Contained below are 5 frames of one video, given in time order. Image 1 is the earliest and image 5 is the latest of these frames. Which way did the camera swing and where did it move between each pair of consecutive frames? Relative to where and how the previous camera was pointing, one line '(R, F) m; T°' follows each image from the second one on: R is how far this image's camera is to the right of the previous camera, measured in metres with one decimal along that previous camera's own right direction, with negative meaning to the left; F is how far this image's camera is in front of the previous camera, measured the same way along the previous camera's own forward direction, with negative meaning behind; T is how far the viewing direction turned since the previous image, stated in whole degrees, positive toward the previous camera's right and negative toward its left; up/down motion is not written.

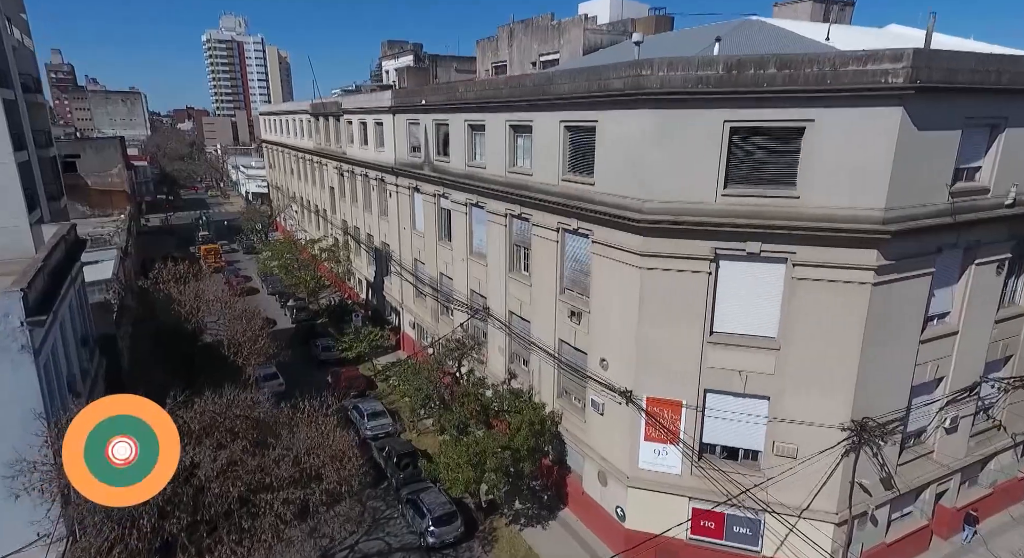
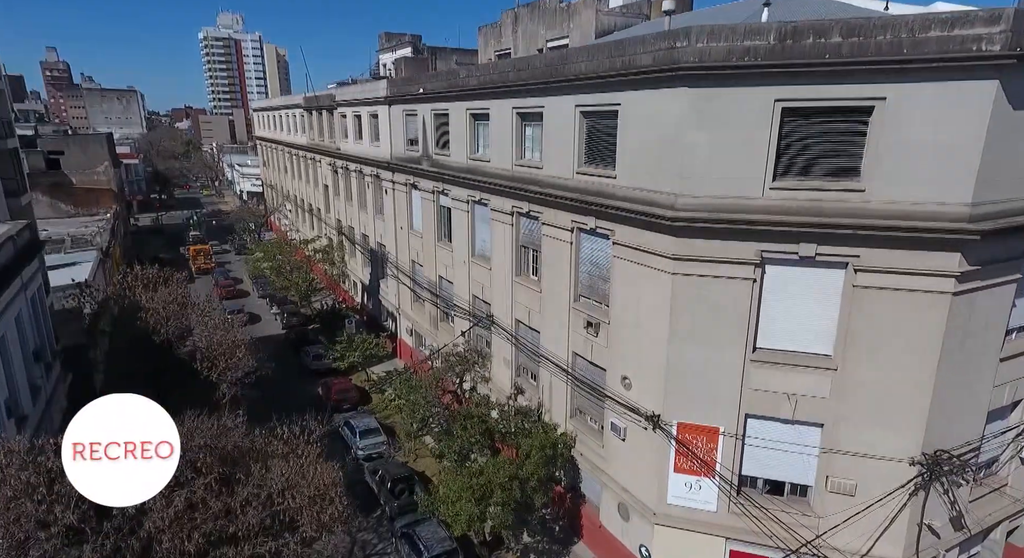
(-0.2, +2.1) m; 0°
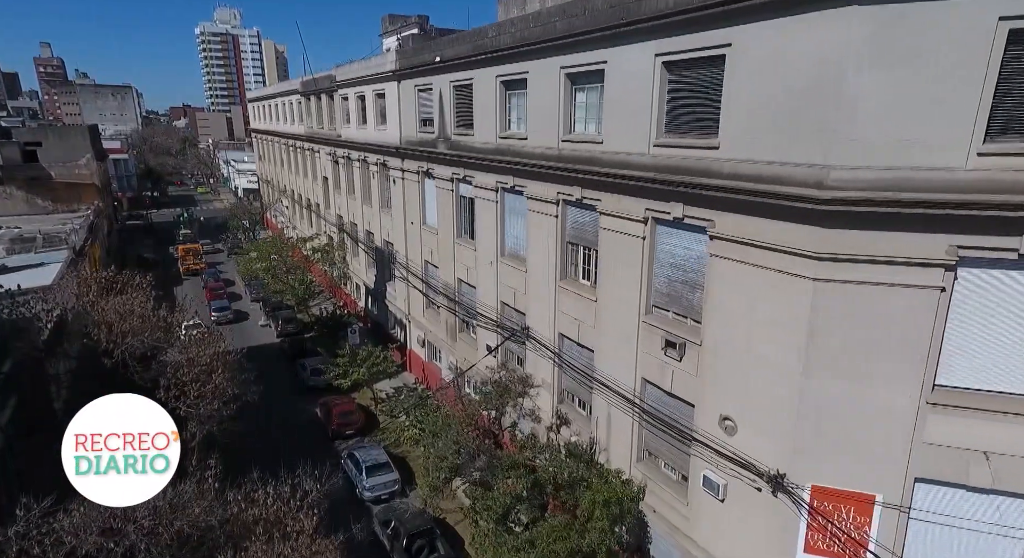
(-1.2, +3.7) m; 0°
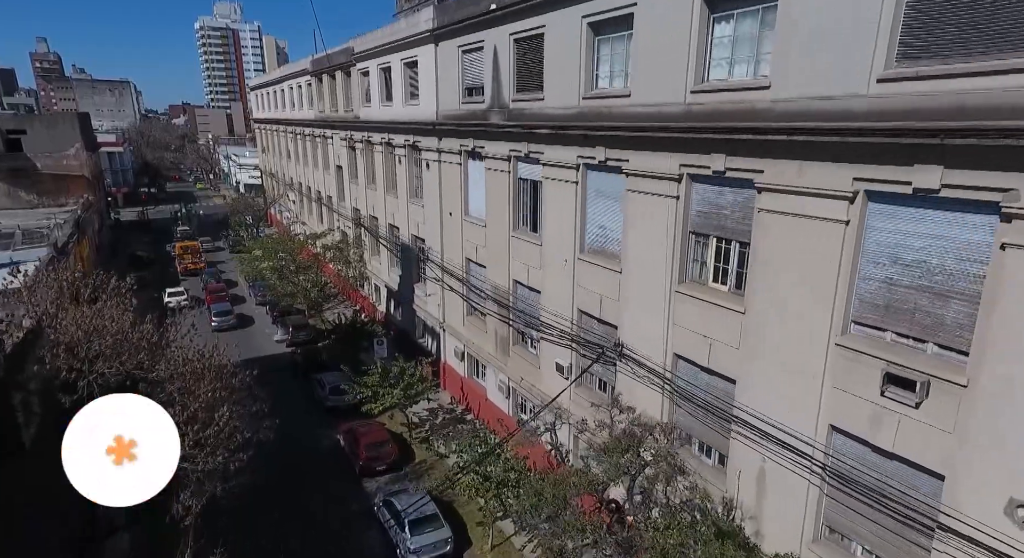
(-2.1, +3.9) m; 0°
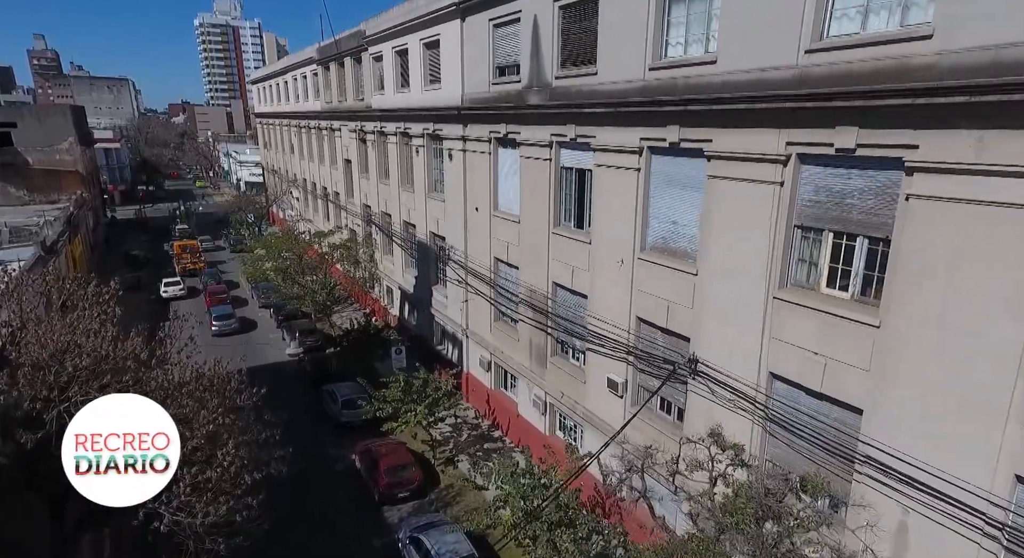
(-1.1, +2.1) m; 0°
